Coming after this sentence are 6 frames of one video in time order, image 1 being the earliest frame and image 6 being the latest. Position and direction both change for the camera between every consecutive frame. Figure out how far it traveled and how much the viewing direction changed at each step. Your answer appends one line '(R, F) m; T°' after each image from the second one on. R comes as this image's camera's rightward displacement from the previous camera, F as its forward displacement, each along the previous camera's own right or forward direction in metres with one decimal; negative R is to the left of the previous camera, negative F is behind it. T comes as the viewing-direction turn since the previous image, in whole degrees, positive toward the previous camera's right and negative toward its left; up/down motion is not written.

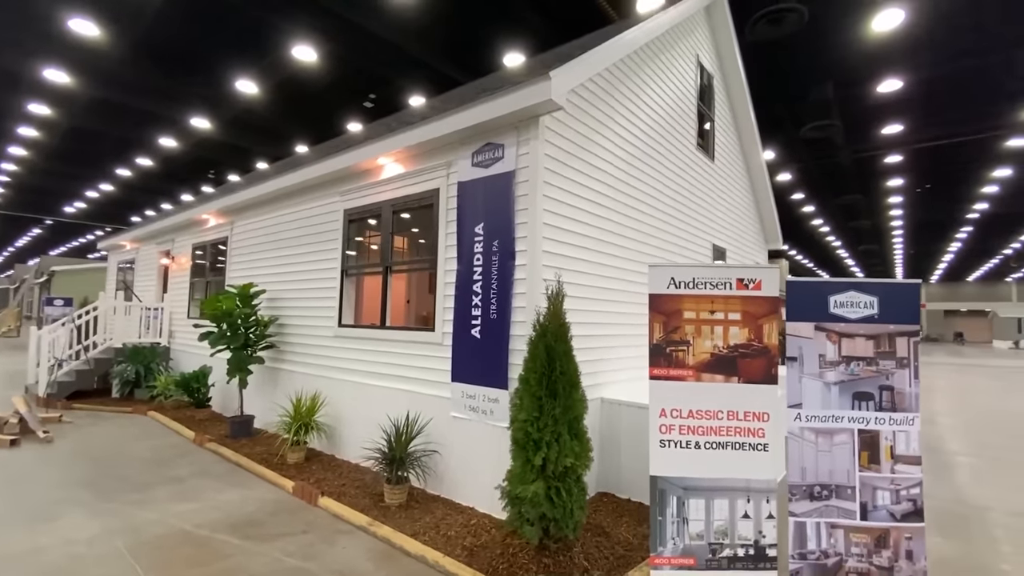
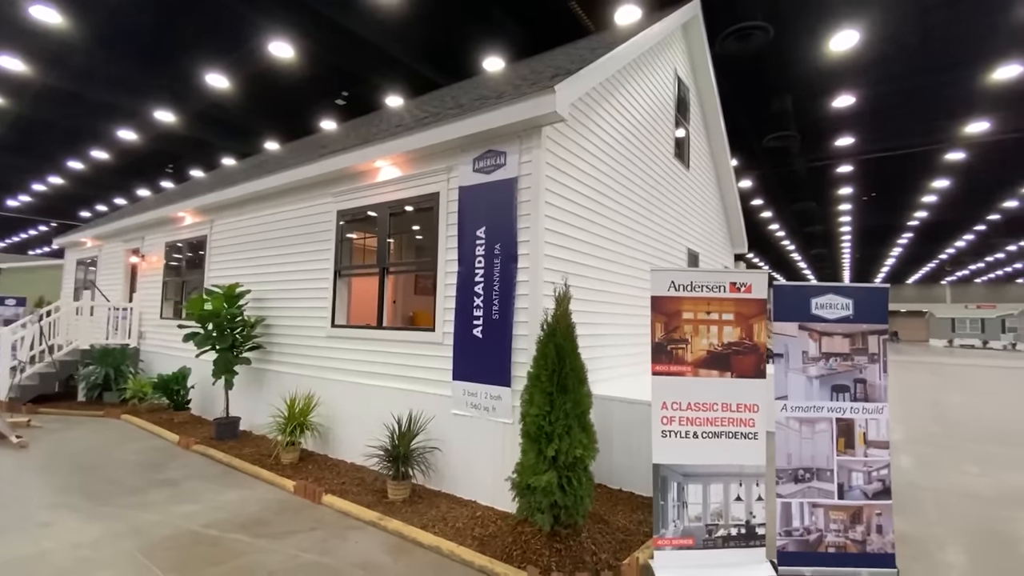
(-0.3, -0.2) m; +4°
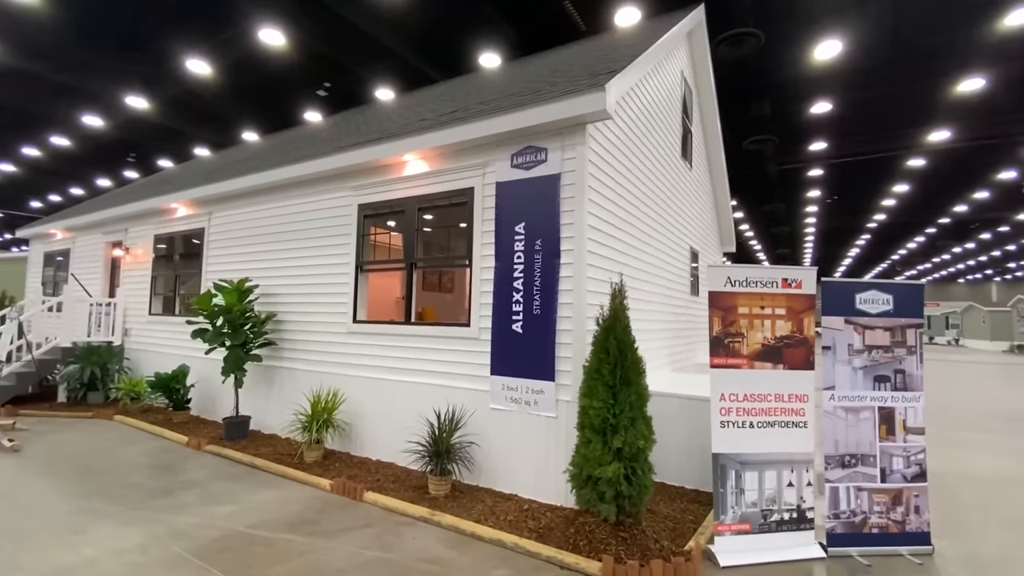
(-0.7, 0.0) m; +4°
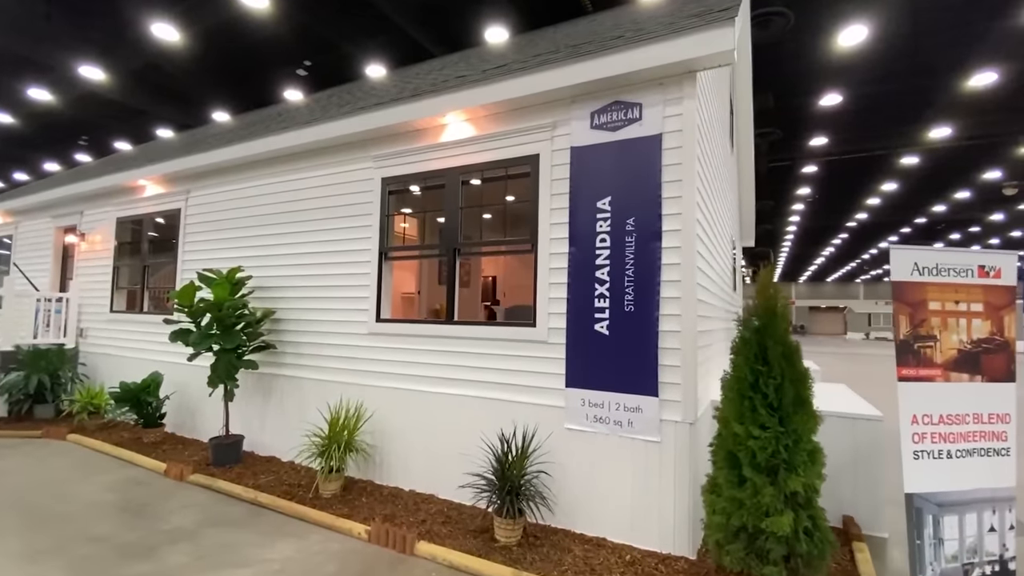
(-0.8, +0.9) m; +4°
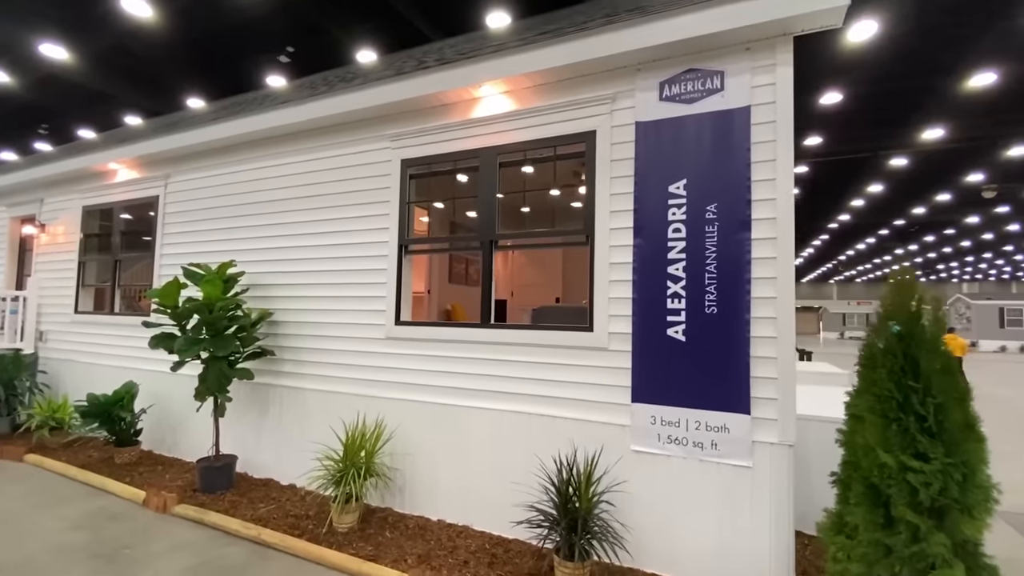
(-0.5, +0.6) m; +3°
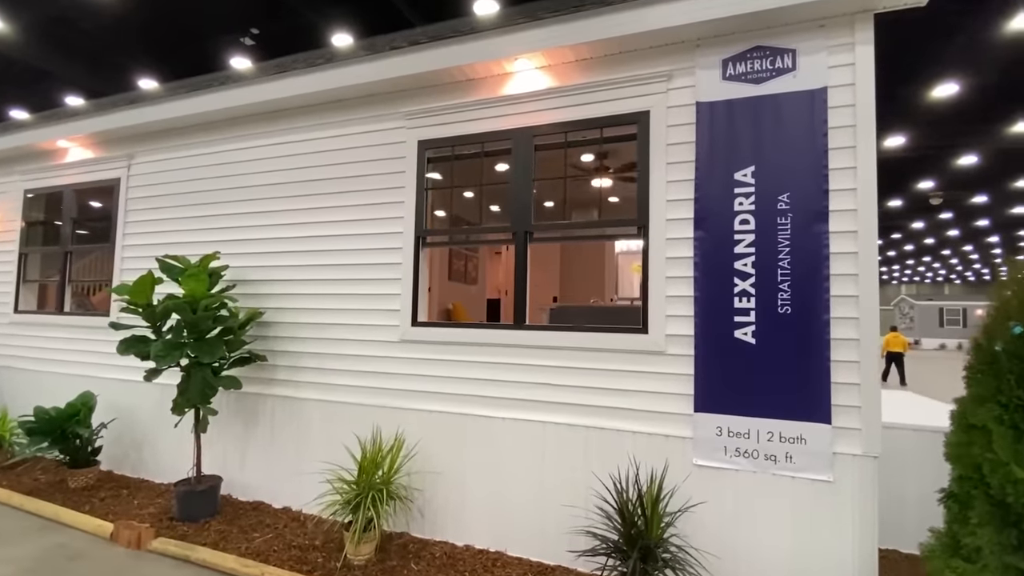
(-0.5, +0.4) m; +5°
